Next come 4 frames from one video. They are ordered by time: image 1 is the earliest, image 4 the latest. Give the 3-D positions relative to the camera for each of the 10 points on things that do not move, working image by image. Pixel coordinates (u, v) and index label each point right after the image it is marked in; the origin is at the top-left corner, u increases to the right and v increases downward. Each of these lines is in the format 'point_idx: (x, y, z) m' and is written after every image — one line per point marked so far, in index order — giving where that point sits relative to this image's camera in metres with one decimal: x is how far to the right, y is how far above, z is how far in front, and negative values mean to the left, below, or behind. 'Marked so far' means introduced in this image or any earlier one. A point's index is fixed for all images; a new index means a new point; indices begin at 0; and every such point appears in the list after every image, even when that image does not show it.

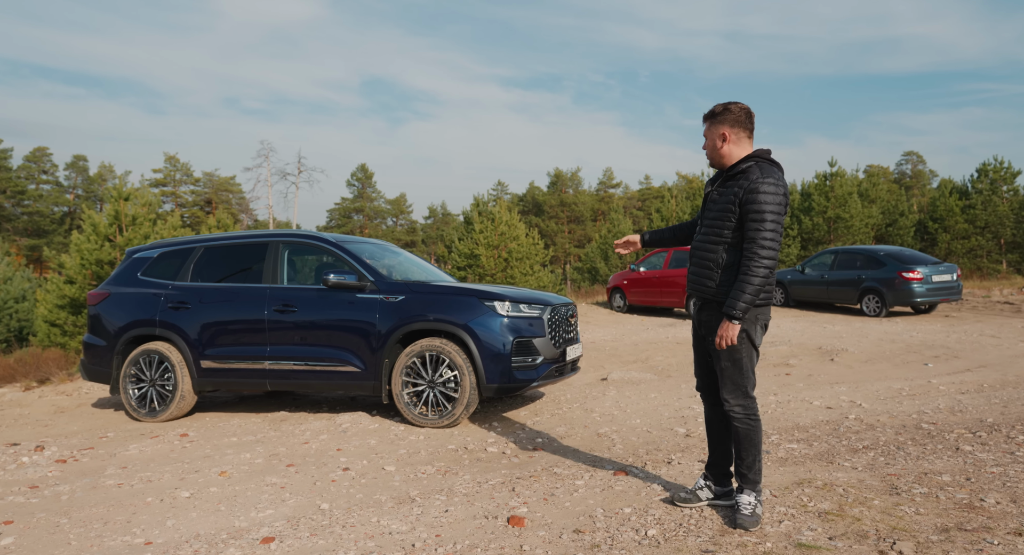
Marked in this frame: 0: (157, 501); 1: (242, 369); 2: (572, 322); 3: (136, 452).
0: (-2.1, -1.3, +3.8) m
1: (-2.7, -0.9, +6.3) m
2: (+0.6, -0.4, +6.4) m
3: (-2.9, -1.4, +5.0) m
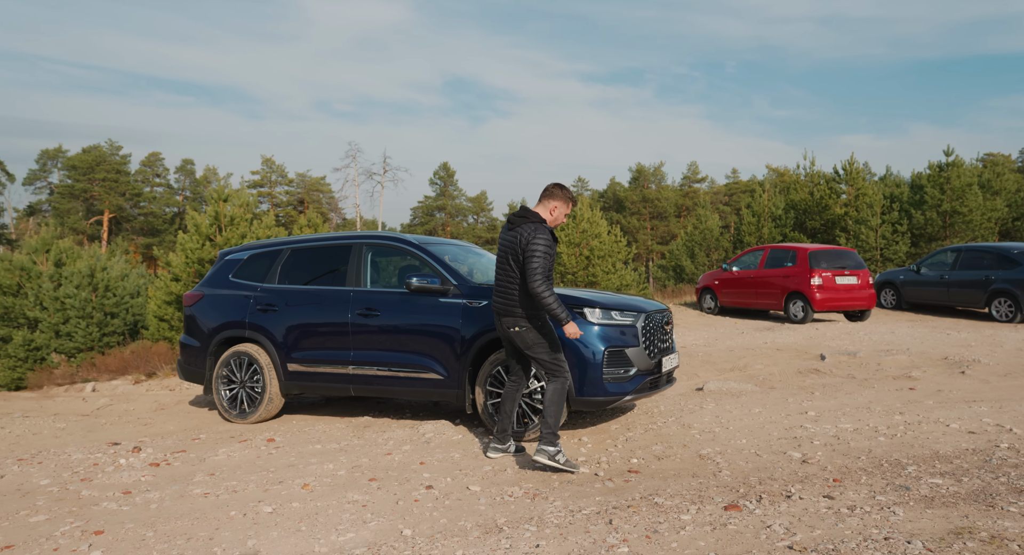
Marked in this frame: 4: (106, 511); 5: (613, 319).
0: (-1.5, -1.3, +3.6) m
1: (-1.8, -0.9, +6.3) m
2: (+1.4, -0.5, +5.9) m
3: (-2.2, -1.4, +5.0) m
4: (-2.4, -1.4, +3.8) m
5: (+0.8, -0.3, +5.4) m
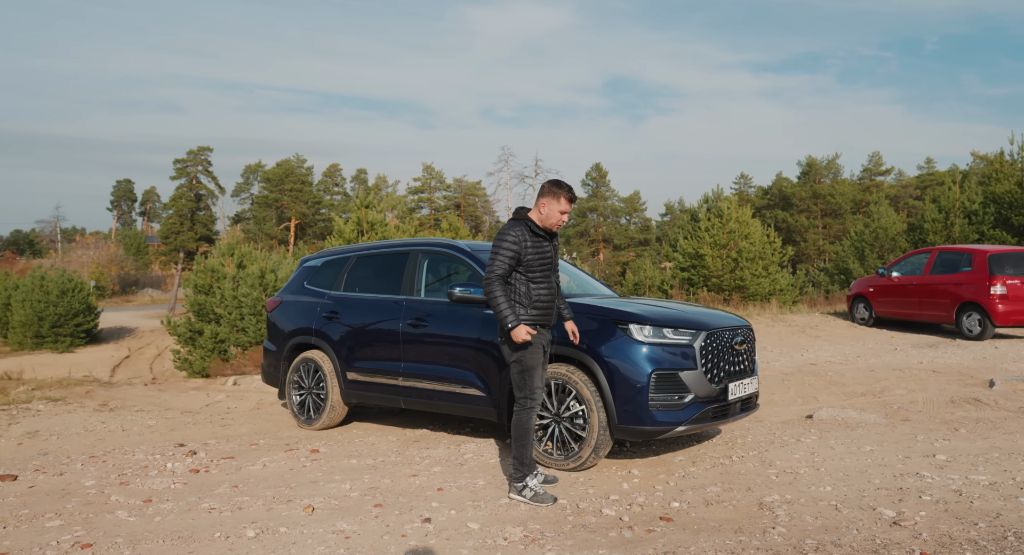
0: (-1.6, -1.4, +3.5) m
1: (-1.3, -1.0, +6.1) m
2: (+1.8, -0.6, +5.1) m
3: (-2.0, -1.5, +5.0) m
4: (-2.4, -1.5, +3.9) m
5: (+1.1, -0.4, +4.7) m
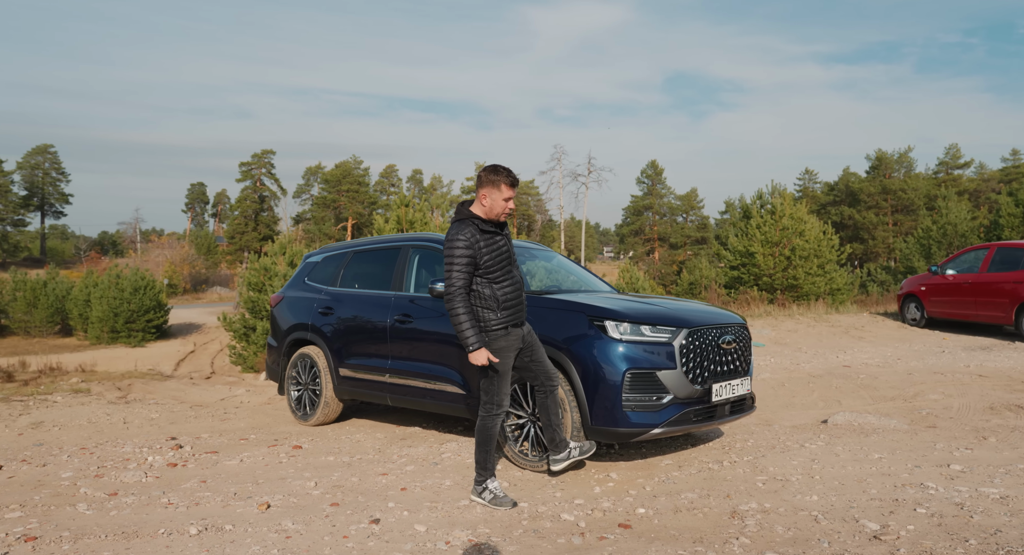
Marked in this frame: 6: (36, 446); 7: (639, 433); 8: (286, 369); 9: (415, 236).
0: (-1.9, -1.4, +3.5) m
1: (-1.3, -1.0, +6.1) m
2: (+1.6, -0.5, +4.7) m
3: (-2.1, -1.4, +5.0) m
4: (-2.7, -1.4, +3.9) m
5: (+0.9, -0.4, +4.4) m
6: (-4.0, -1.4, +5.4) m
7: (+0.9, -1.1, +4.3) m
8: (-2.4, -1.0, +7.0) m
9: (-0.9, +0.4, +6.3) m
